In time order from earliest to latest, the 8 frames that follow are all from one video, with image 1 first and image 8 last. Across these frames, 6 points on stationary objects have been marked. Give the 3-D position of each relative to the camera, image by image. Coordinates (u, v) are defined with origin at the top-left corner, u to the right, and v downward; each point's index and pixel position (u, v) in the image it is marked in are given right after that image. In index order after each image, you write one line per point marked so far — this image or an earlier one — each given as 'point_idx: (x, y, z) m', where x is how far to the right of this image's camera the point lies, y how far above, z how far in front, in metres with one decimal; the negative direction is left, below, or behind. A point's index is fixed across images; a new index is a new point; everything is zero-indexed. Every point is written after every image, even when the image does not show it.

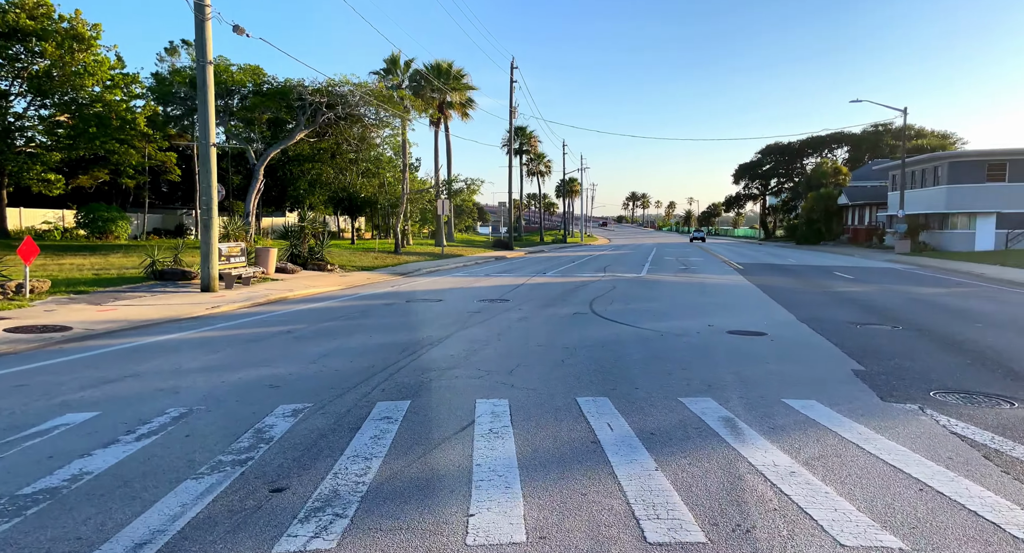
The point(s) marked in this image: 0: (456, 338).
0: (-0.8, -0.8, +7.8) m
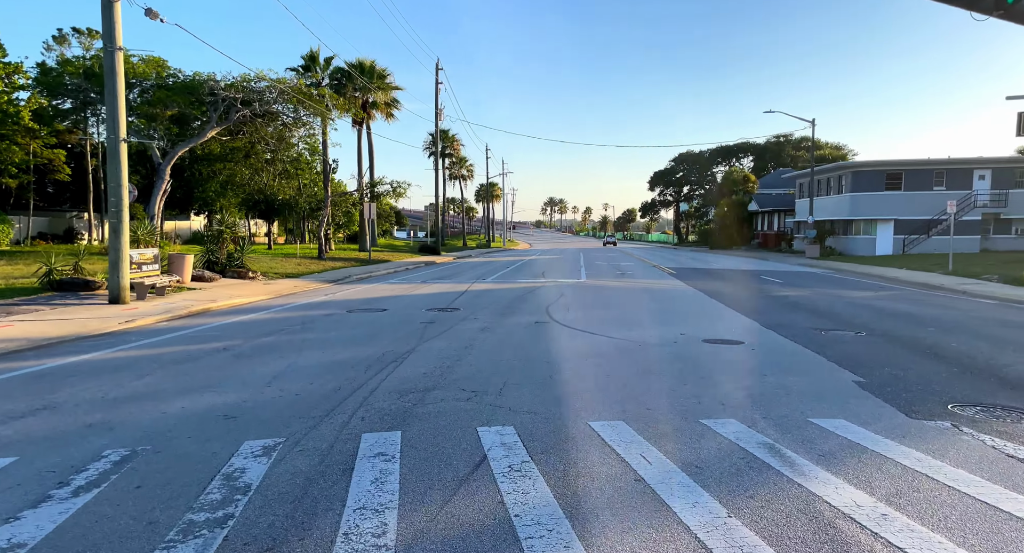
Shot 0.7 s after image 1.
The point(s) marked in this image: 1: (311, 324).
0: (-1.2, -1.0, +7.3) m
1: (-3.8, -0.9, +11.2) m
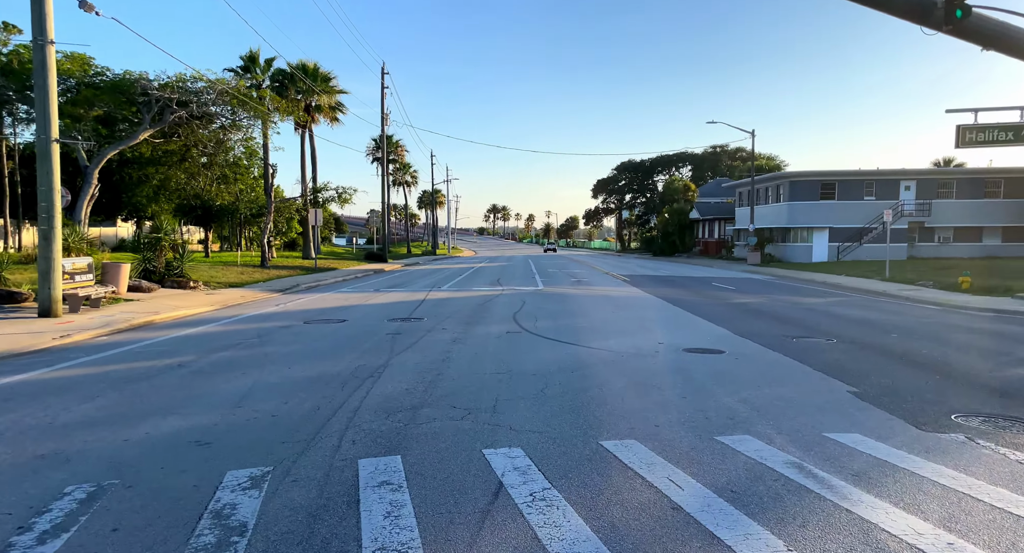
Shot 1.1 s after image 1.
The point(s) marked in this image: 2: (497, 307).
0: (-1.4, -1.1, +7.0) m
1: (-4.4, -1.1, +10.7) m
2: (-0.3, -0.8, +15.4) m
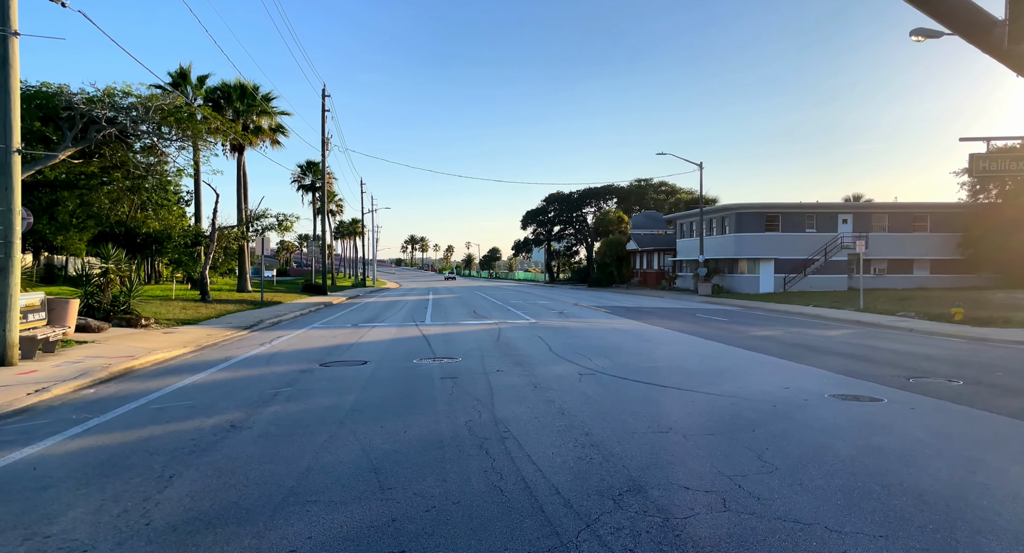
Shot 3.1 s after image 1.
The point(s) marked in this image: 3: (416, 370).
0: (0.0, -1.5, +6.0) m
1: (-3.3, -1.7, +9.3) m
2: (+0.2, -1.7, +14.5) m
3: (-1.7, -1.7, +10.4) m
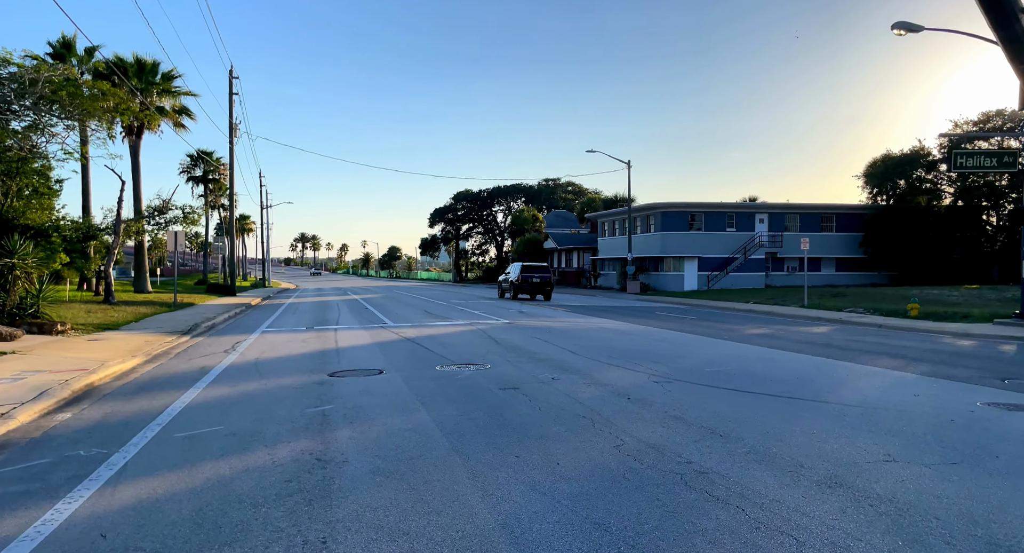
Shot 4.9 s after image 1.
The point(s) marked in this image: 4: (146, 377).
0: (+1.5, -1.5, +5.2) m
1: (-2.3, -1.7, +8.0) m
2: (+0.4, -1.6, +13.6) m
3: (-0.8, -1.7, +9.3) m
4: (-6.8, -1.9, +10.8) m
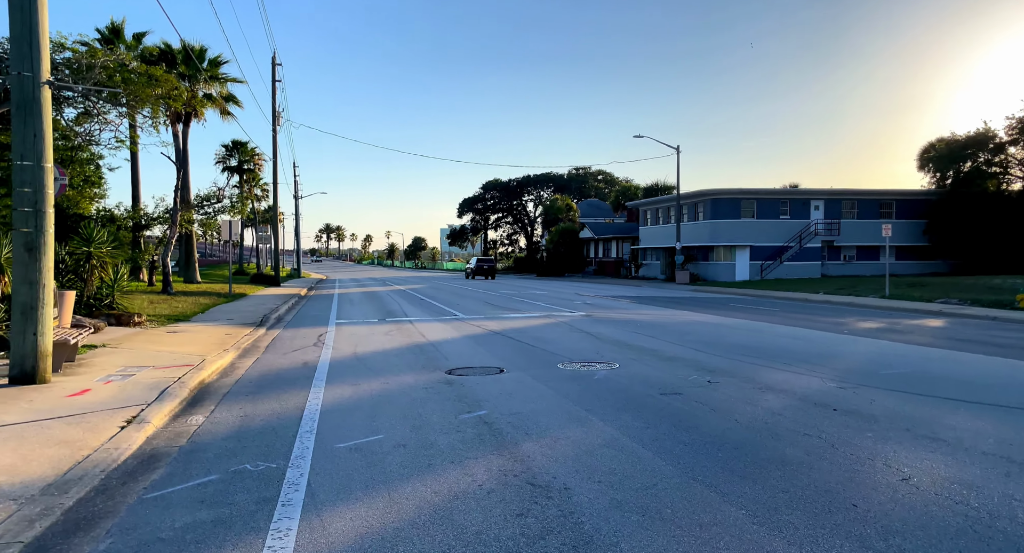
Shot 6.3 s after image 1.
0: (+3.4, -1.5, +4.3) m
1: (-0.2, -1.6, +7.2) m
2: (+2.8, -1.4, +12.7) m
3: (+1.3, -1.5, +8.5) m
4: (-4.5, -1.7, +10.3) m
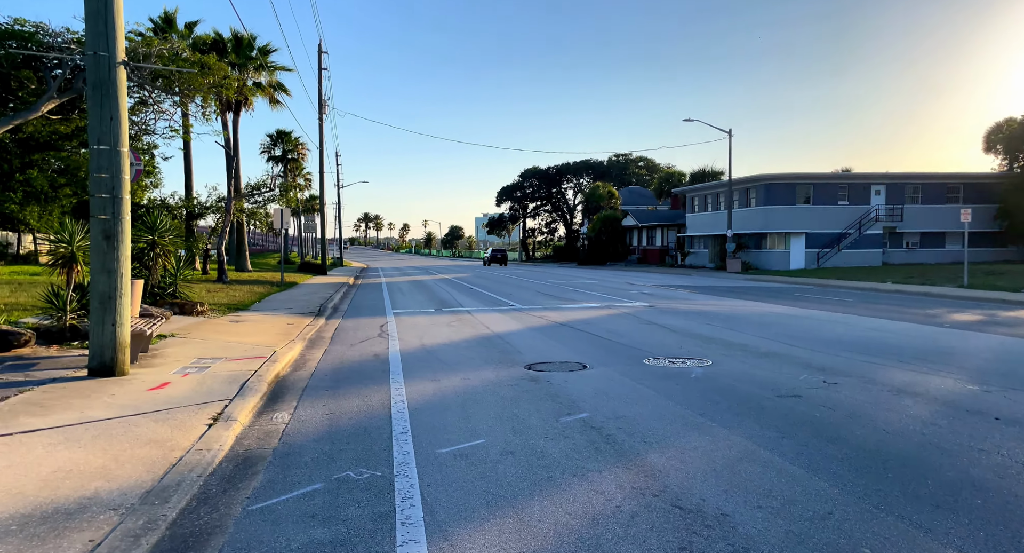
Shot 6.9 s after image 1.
0: (+4.4, -1.4, +3.5) m
1: (+1.0, -1.5, +6.6) m
2: (+4.3, -1.2, +11.9) m
3: (+2.6, -1.4, +7.8) m
4: (-3.2, -1.5, +10.0) m
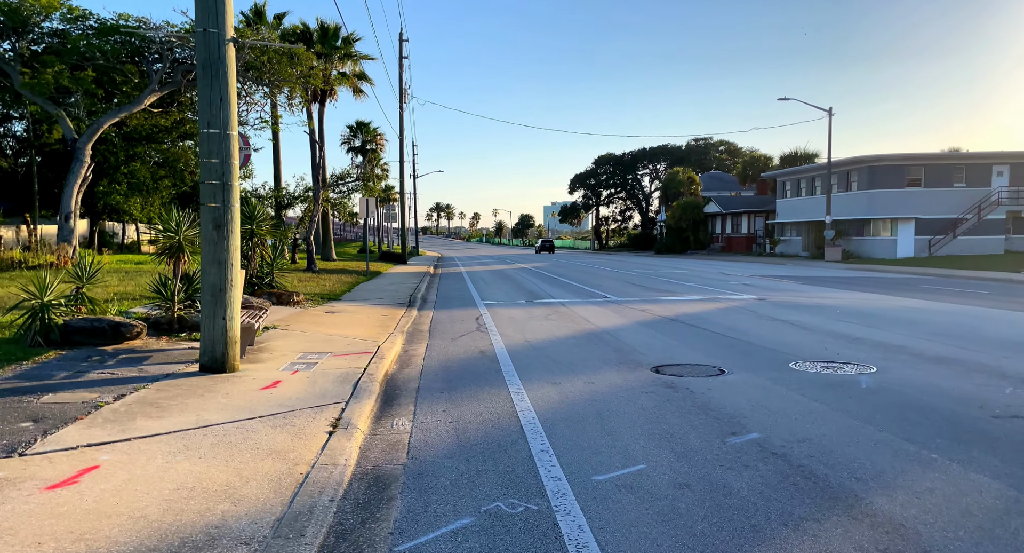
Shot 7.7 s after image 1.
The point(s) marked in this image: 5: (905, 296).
0: (+5.5, -1.5, +2.0) m
1: (+2.5, -1.5, +5.6) m
2: (+6.4, -1.1, +10.4) m
3: (+4.2, -1.3, +6.5) m
4: (-1.2, -1.4, +9.4) m
5: (+12.7, -0.6, +18.0) m
